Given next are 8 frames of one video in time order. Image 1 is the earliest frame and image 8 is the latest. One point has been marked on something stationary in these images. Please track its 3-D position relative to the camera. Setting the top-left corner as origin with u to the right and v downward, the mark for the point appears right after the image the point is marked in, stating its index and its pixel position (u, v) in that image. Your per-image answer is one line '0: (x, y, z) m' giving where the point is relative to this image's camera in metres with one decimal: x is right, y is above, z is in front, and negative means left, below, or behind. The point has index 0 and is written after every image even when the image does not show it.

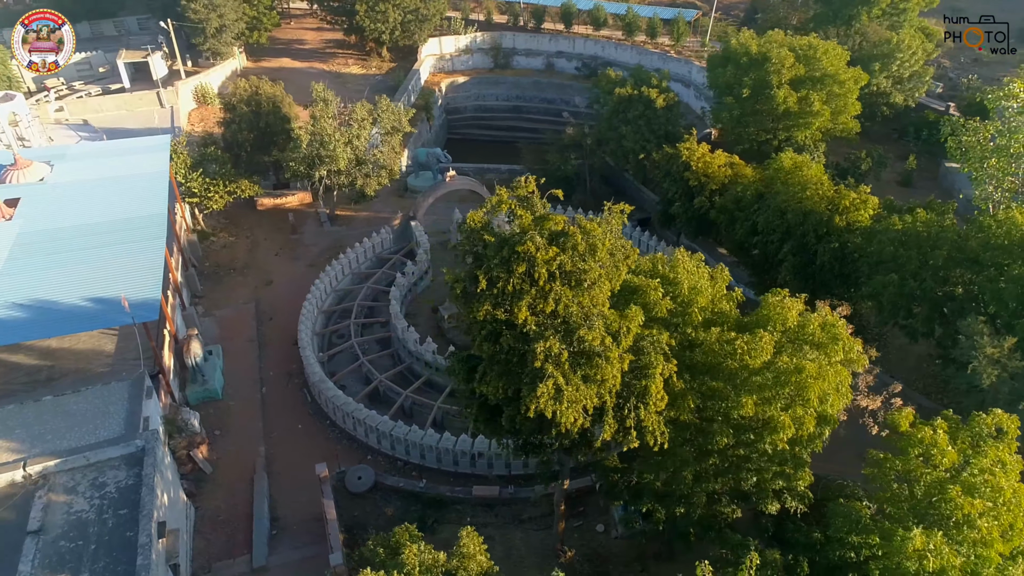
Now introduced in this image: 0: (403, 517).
0: (-3.0, -6.4, +19.8) m
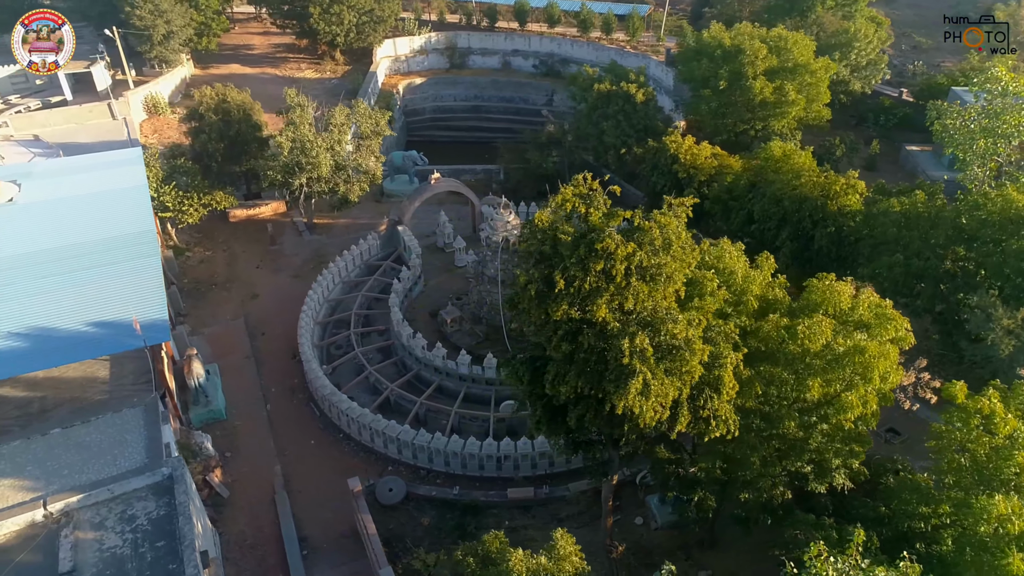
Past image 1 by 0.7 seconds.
0: (-2.0, -6.5, +19.5) m
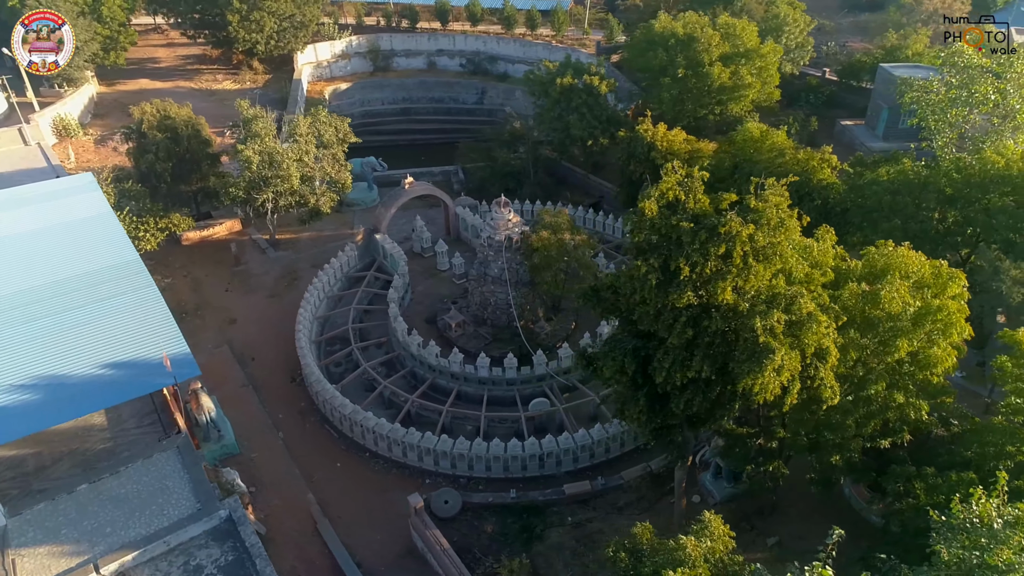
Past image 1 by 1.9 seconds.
0: (-0.2, -6.6, +19.2) m
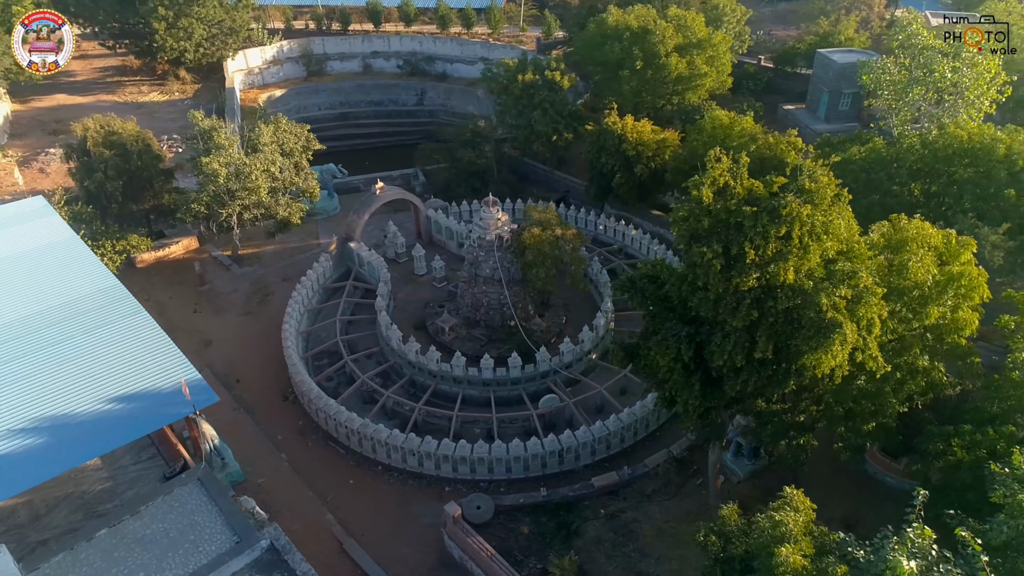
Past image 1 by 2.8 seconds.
0: (+0.8, -6.5, +19.1) m
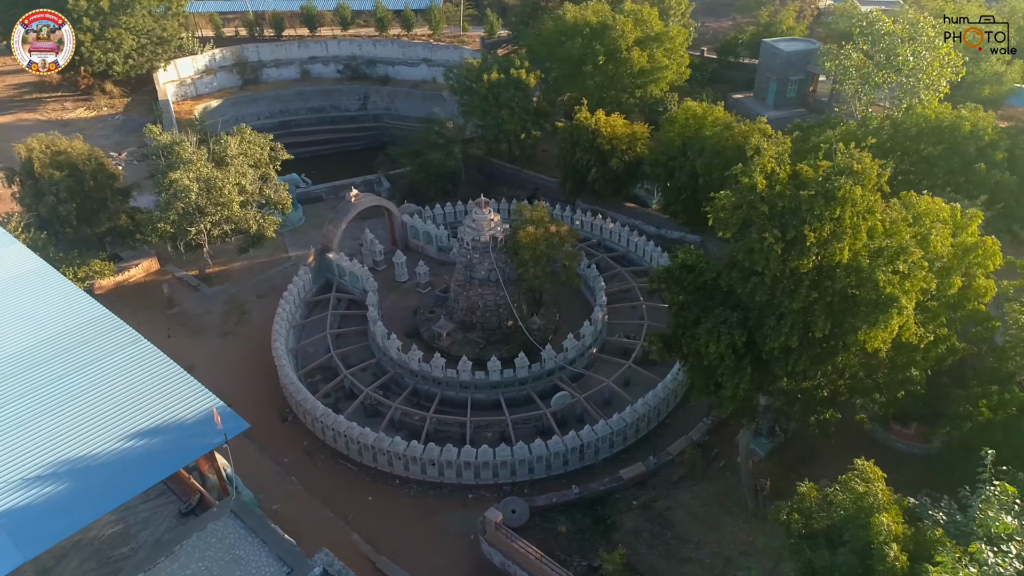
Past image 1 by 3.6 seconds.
0: (+1.8, -6.4, +19.1) m
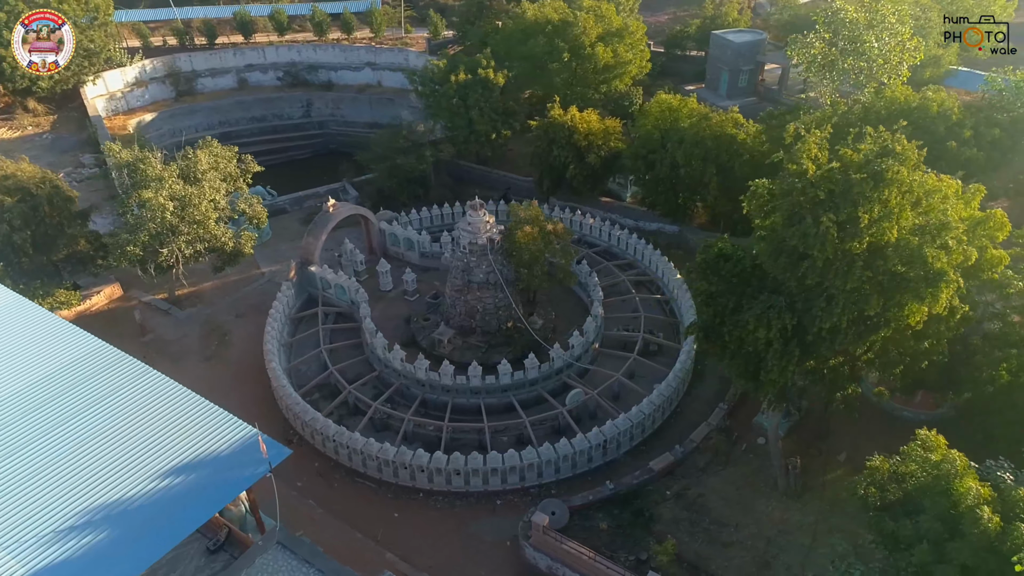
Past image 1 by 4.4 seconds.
0: (+2.9, -6.3, +19.1) m
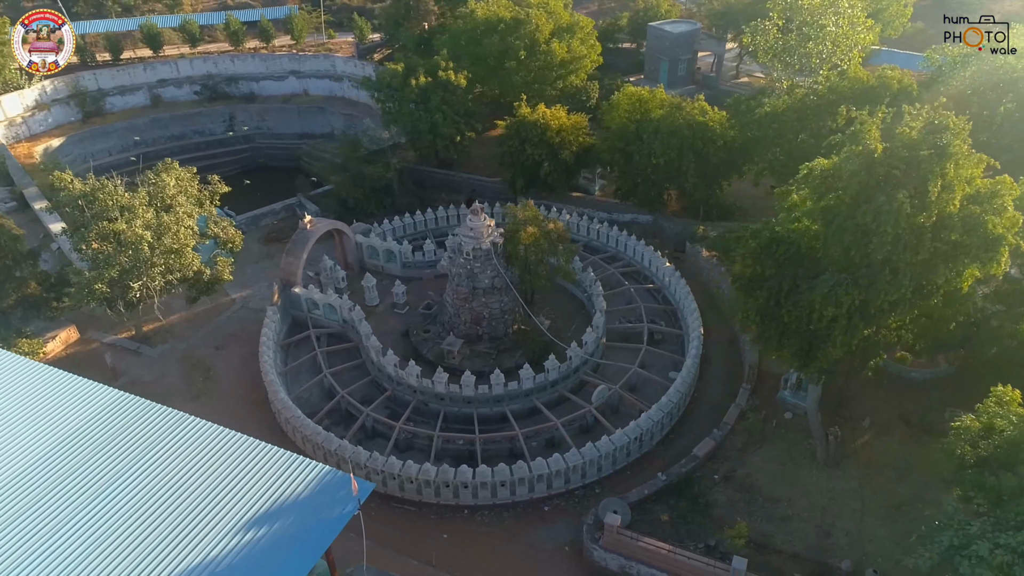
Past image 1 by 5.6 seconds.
0: (+4.5, -6.1, +19.2) m
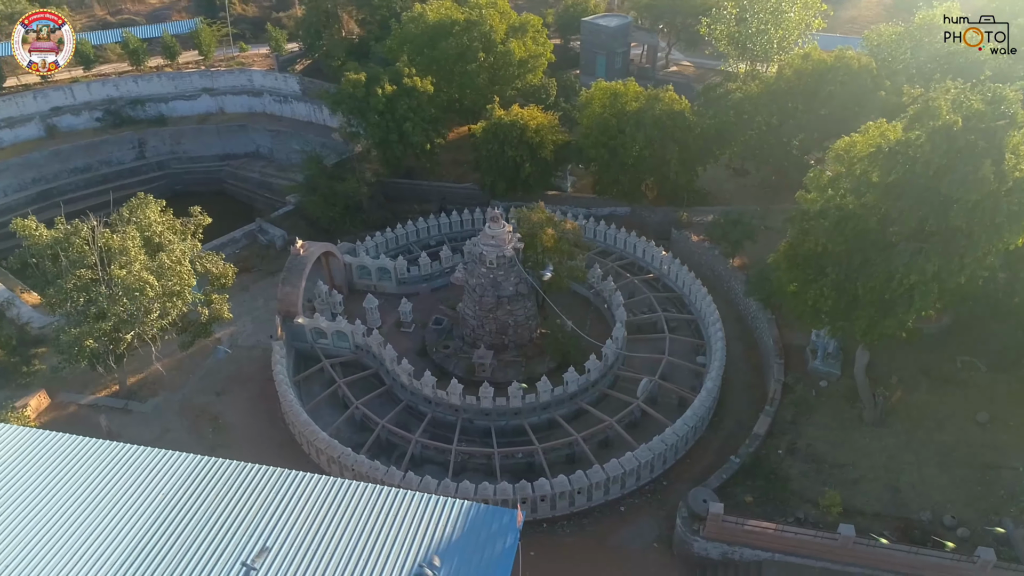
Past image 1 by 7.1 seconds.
0: (+6.9, -5.6, +19.7) m
